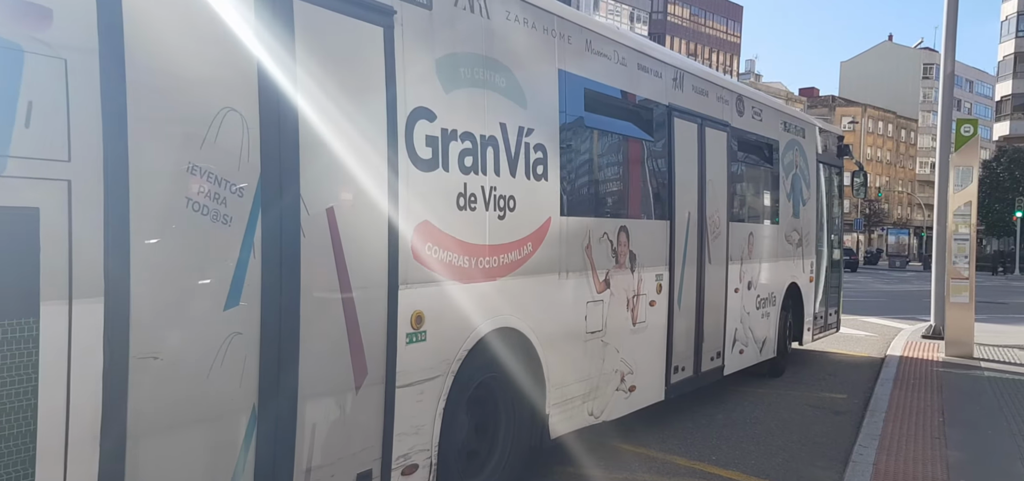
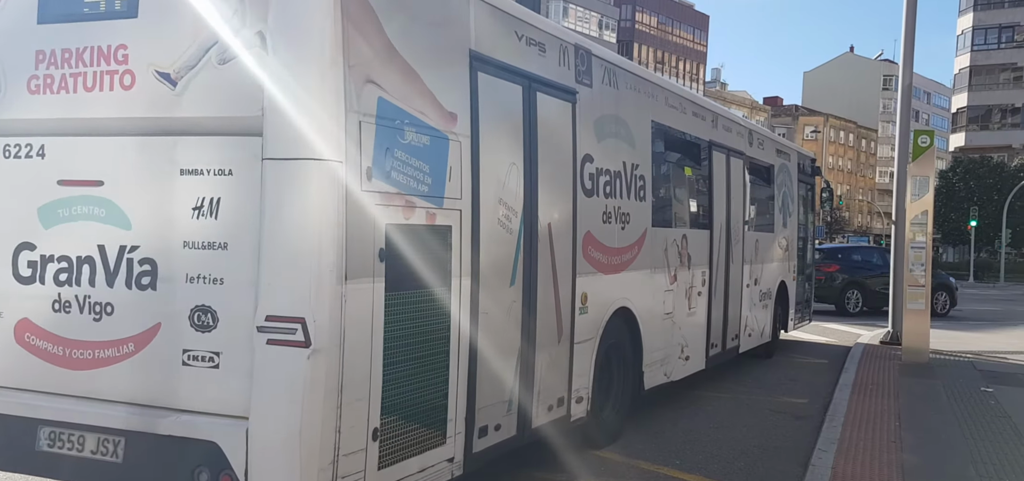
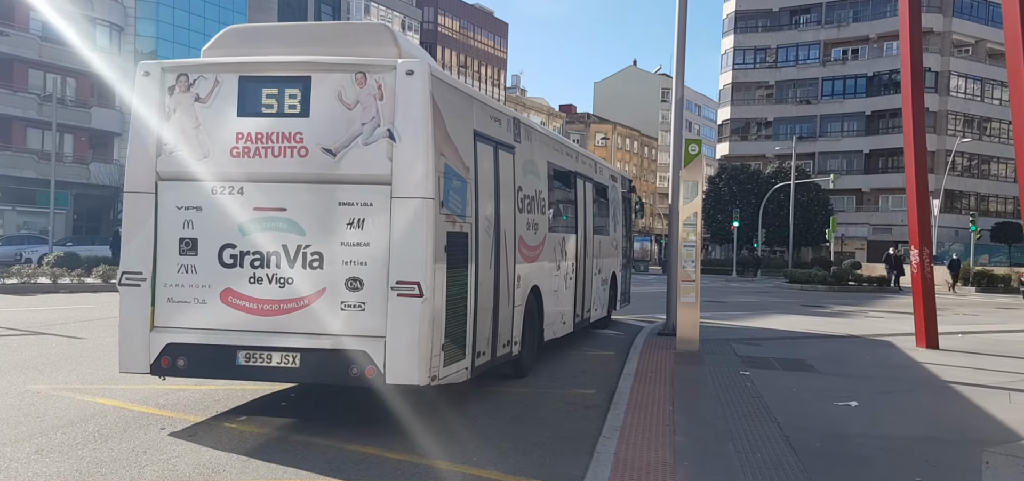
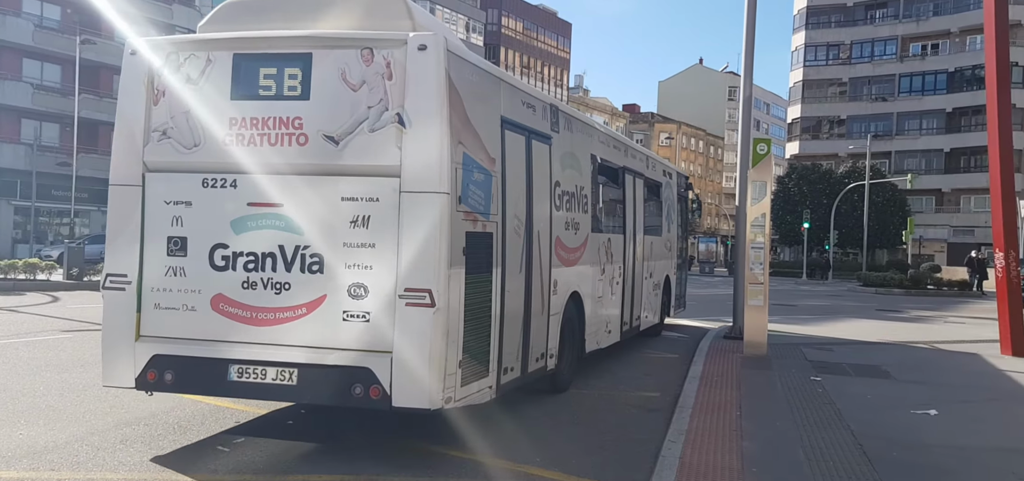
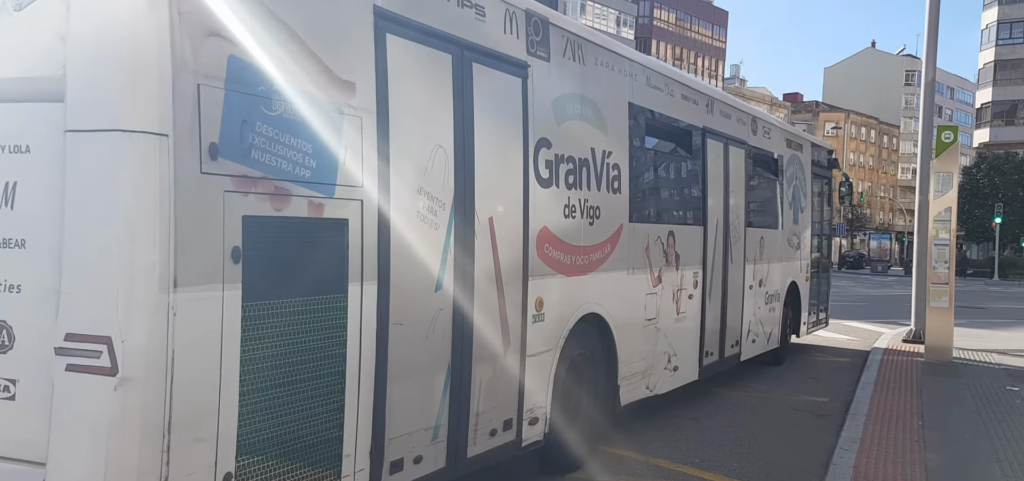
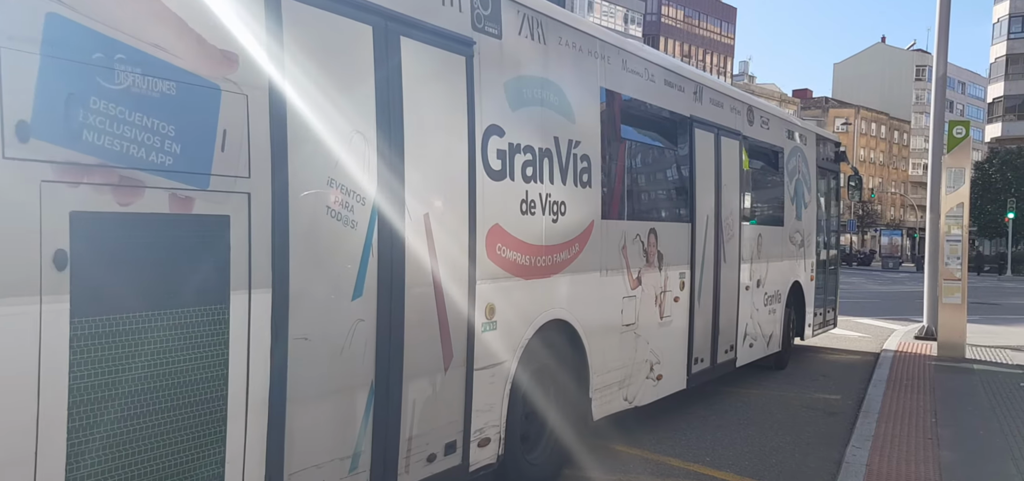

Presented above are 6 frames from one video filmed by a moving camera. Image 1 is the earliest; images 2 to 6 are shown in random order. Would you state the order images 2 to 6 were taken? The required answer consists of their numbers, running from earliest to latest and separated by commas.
6, 5, 2, 4, 3
